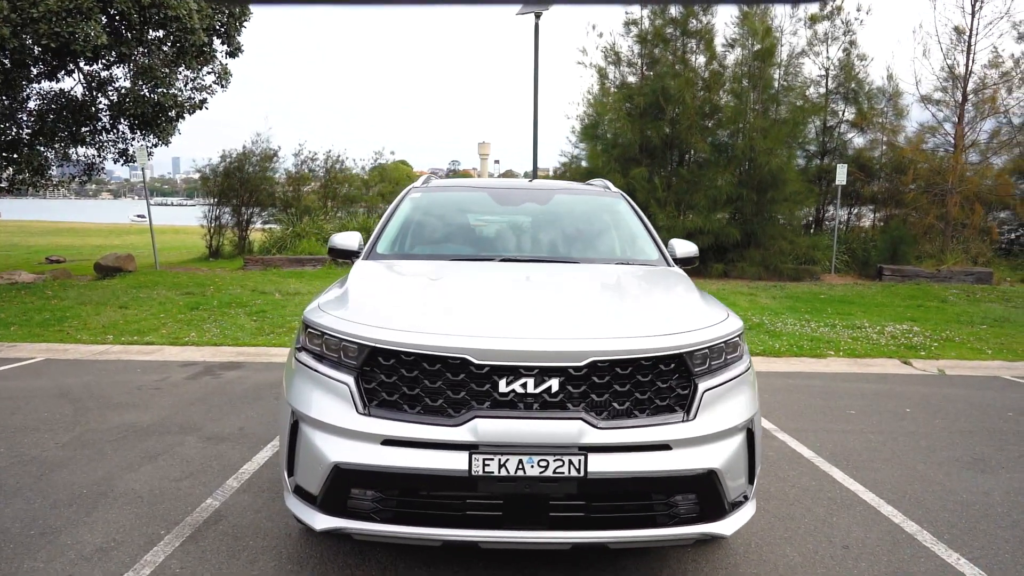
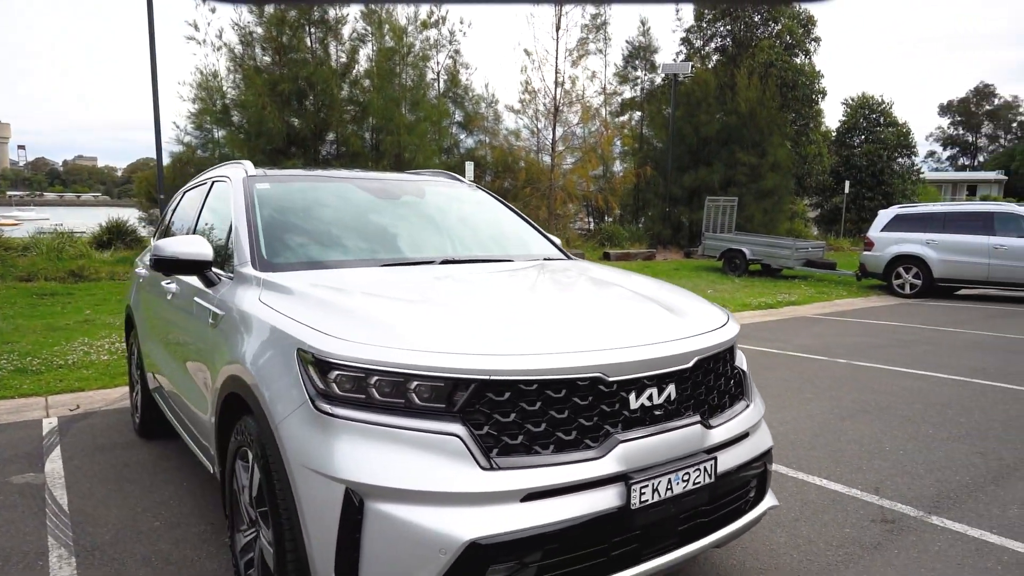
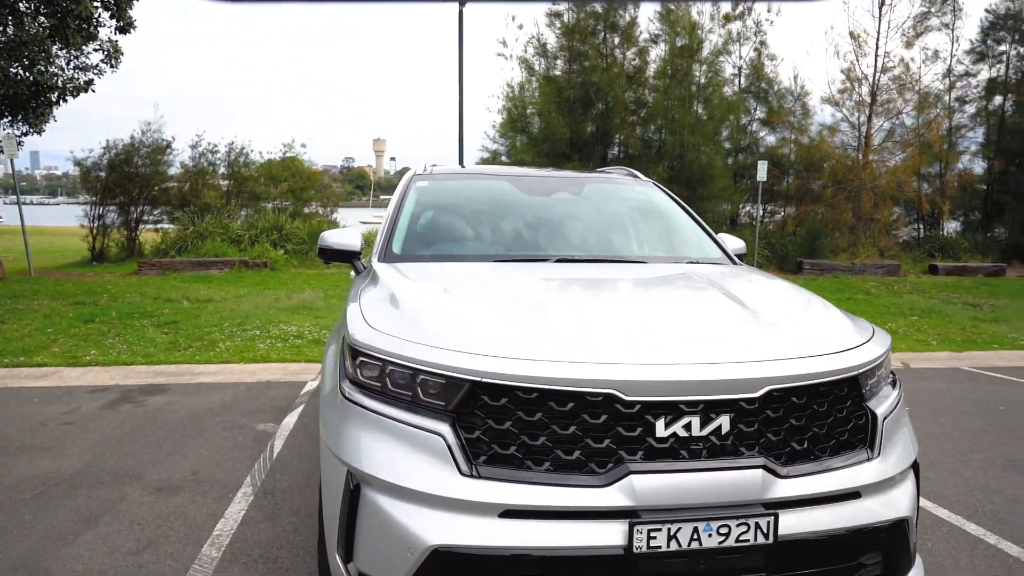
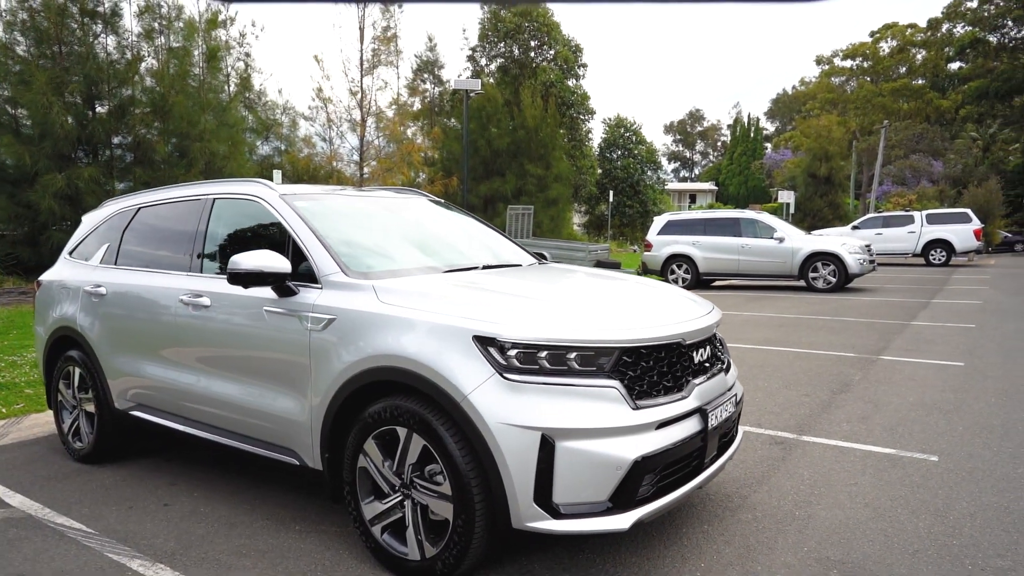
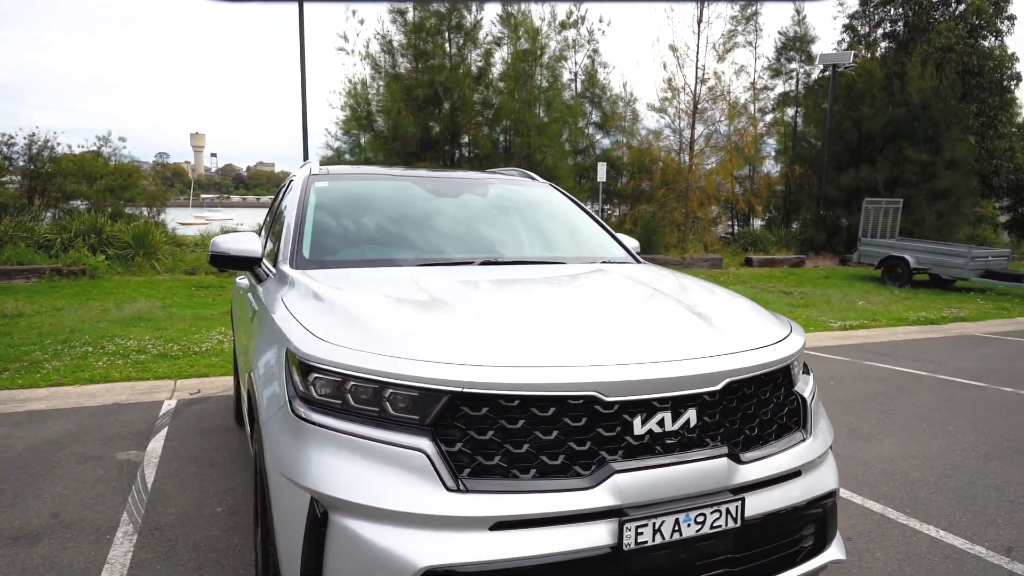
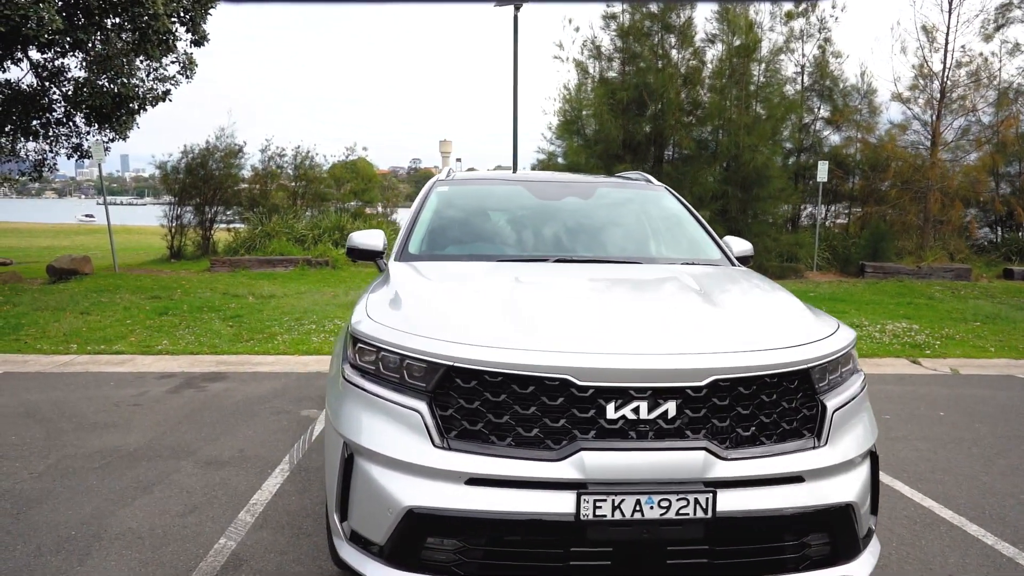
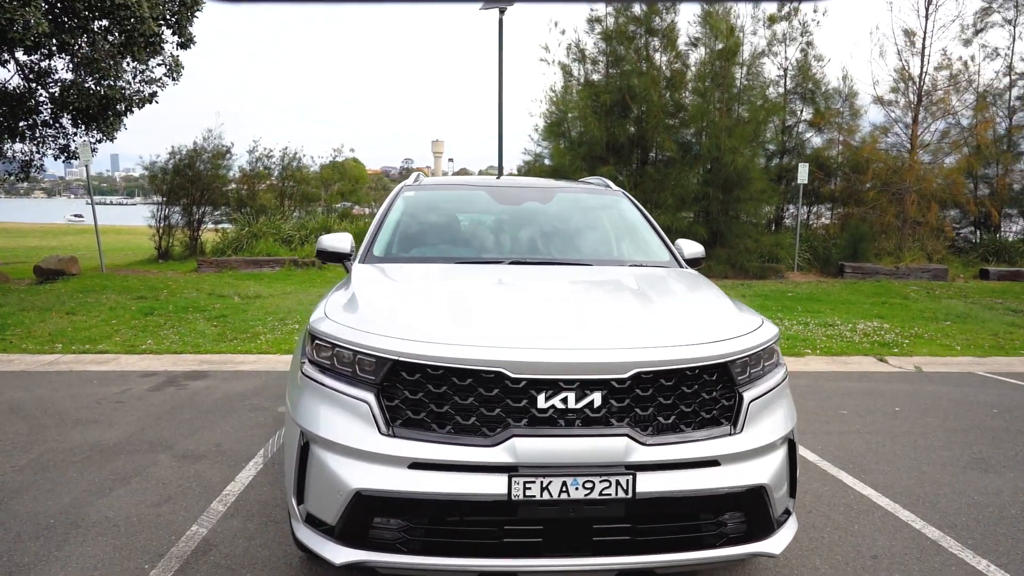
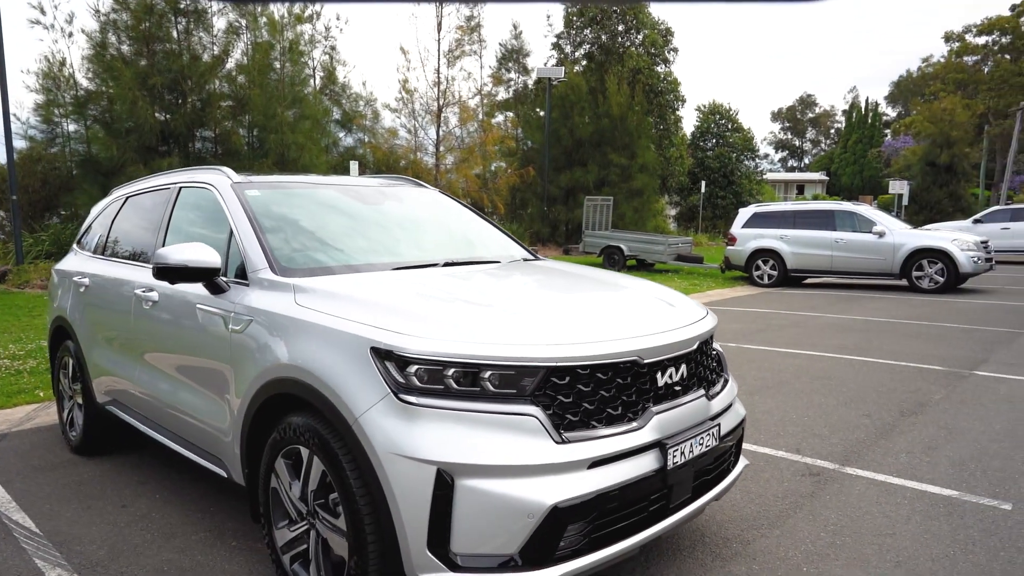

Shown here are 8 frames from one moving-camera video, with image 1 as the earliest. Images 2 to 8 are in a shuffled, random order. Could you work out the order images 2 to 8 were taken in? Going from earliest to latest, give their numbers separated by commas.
7, 6, 3, 5, 2, 8, 4
